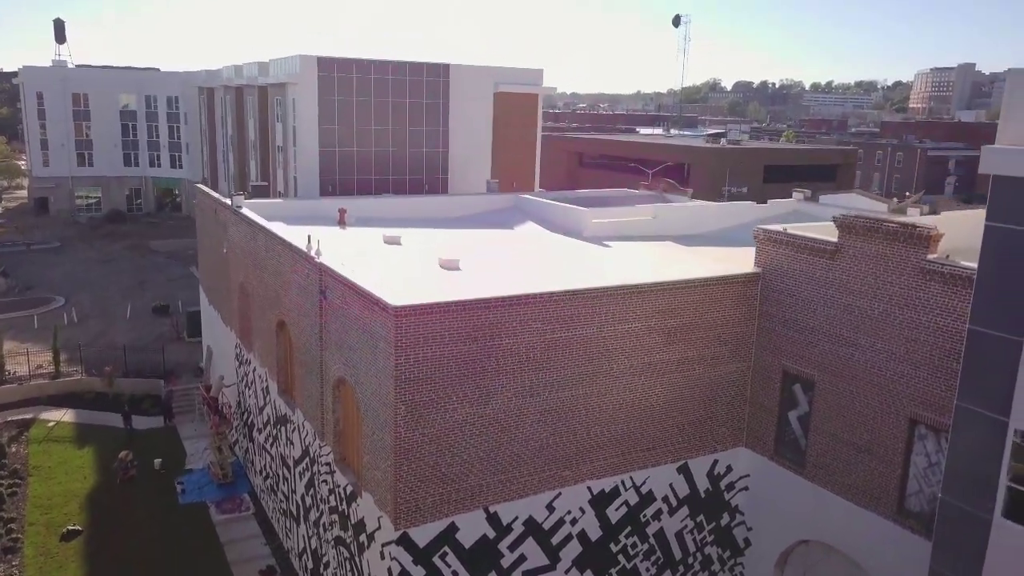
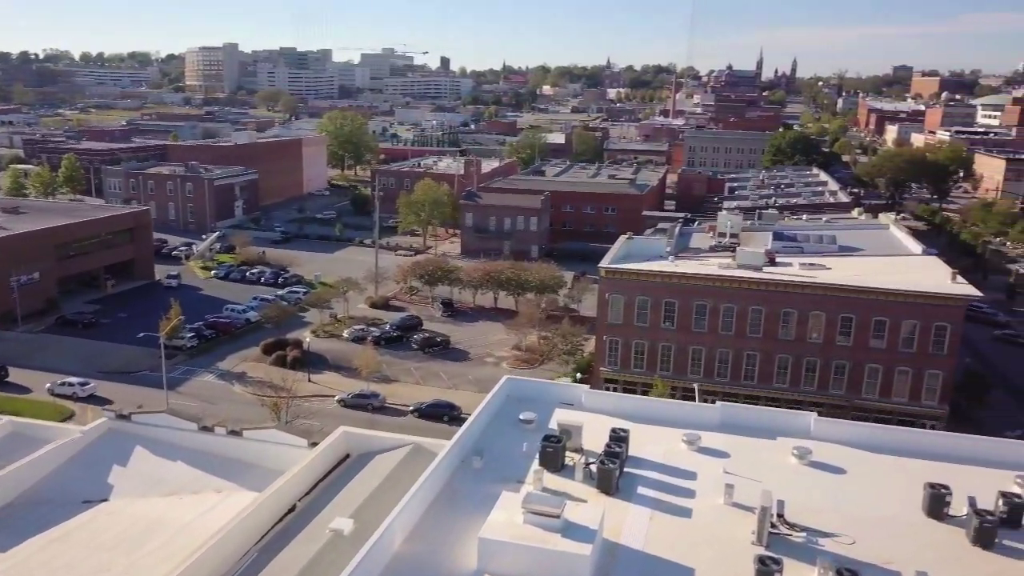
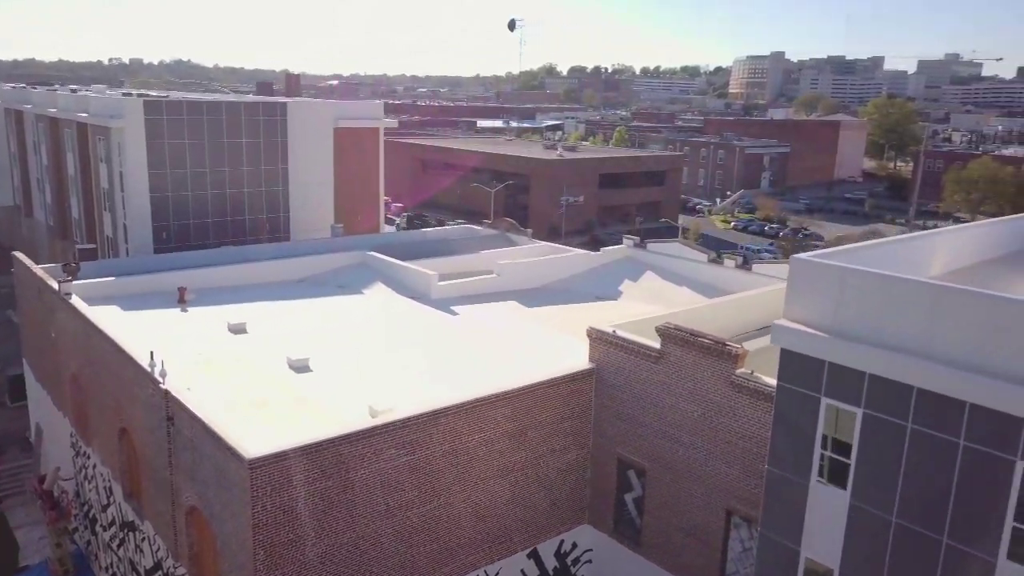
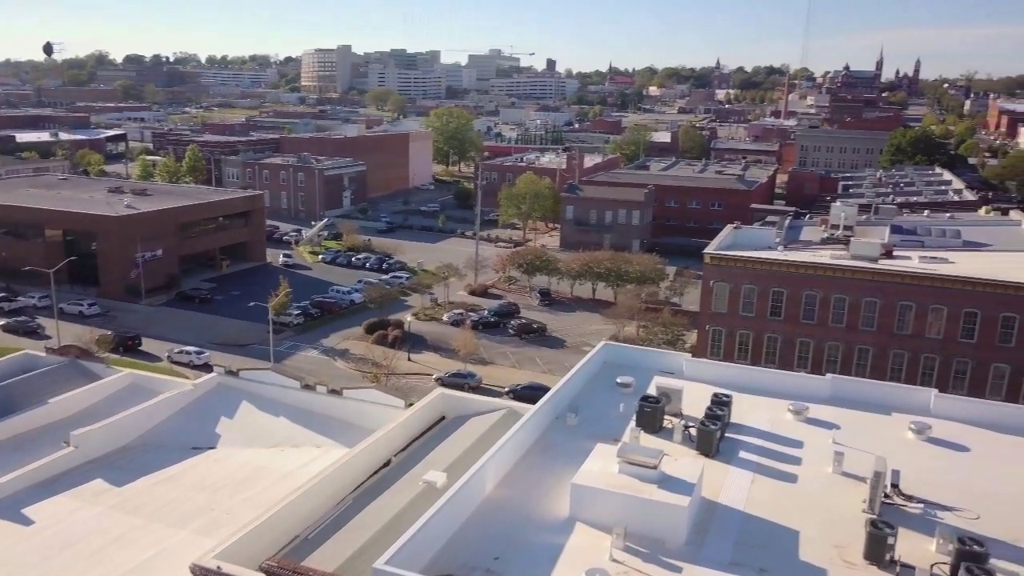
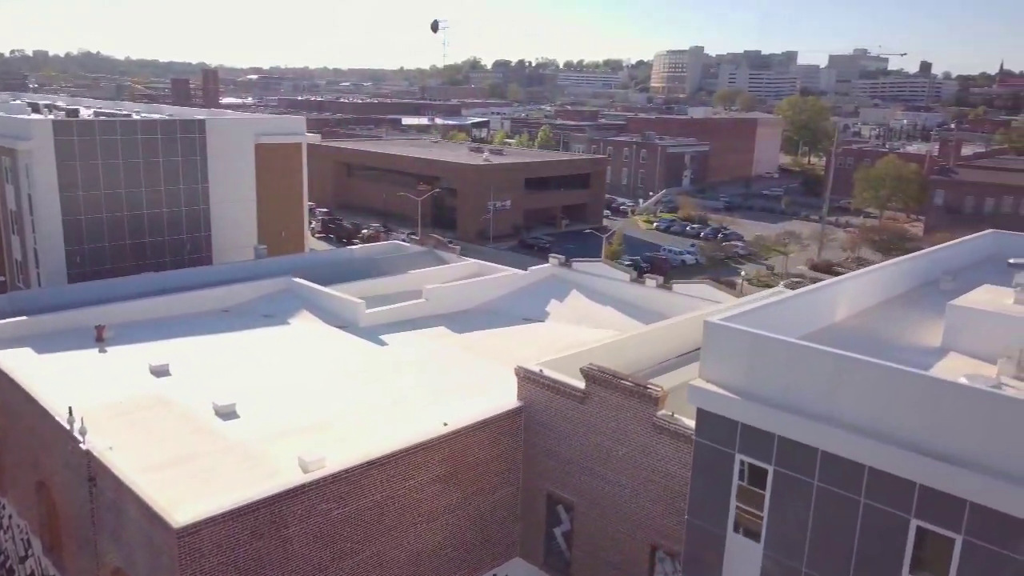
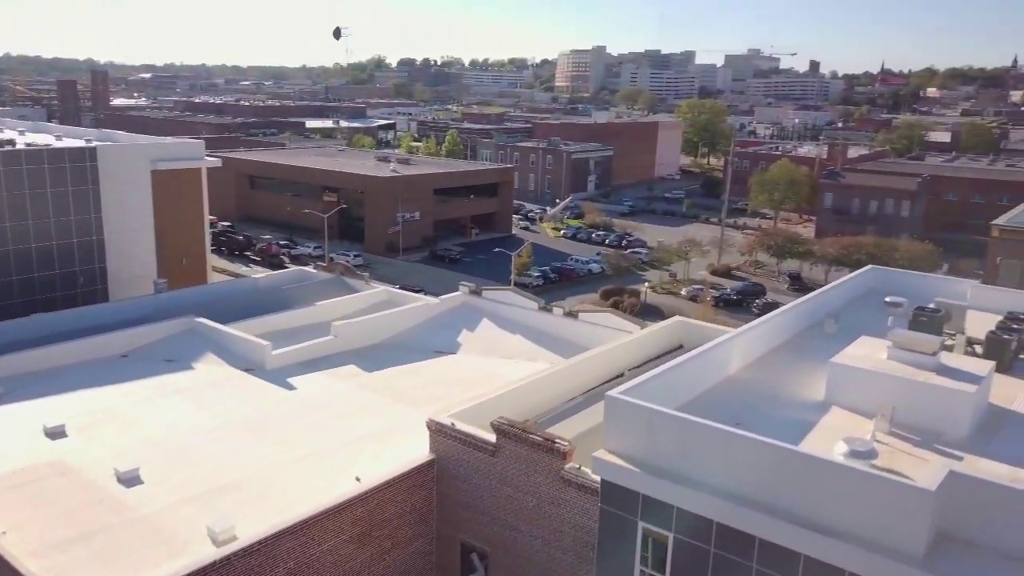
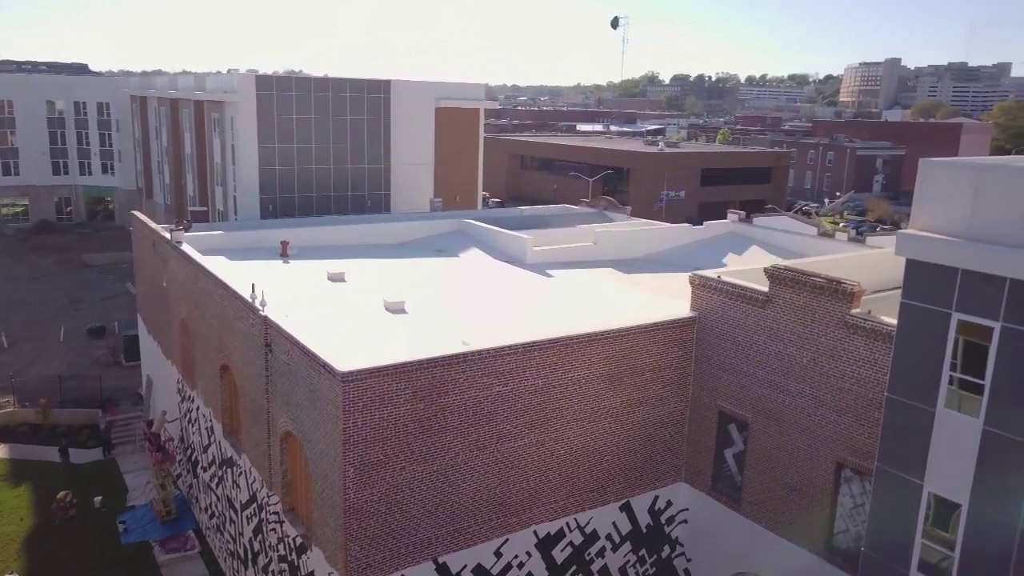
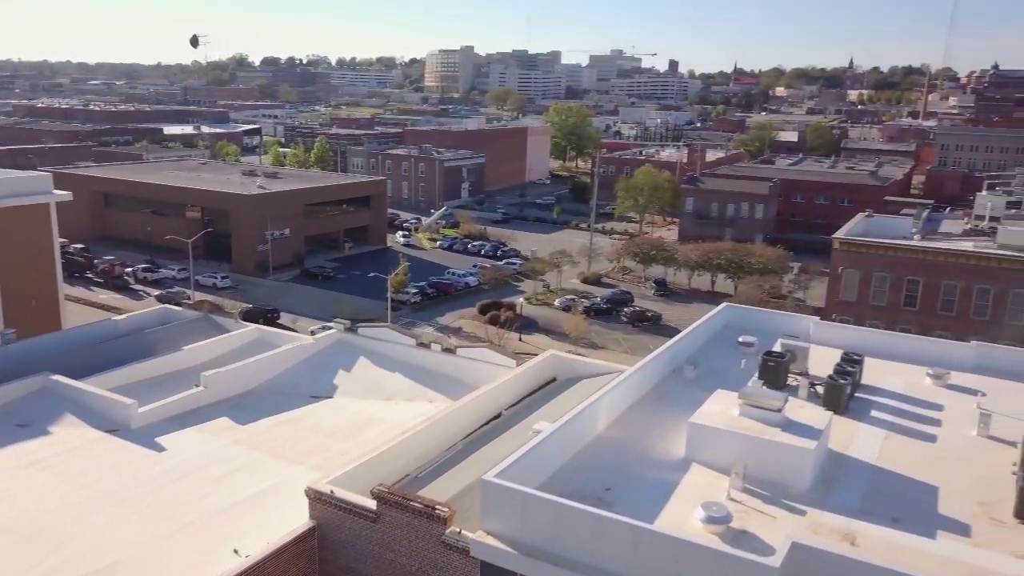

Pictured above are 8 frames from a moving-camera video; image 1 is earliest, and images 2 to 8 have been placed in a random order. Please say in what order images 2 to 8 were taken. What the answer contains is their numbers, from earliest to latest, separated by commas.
7, 3, 5, 6, 8, 4, 2
